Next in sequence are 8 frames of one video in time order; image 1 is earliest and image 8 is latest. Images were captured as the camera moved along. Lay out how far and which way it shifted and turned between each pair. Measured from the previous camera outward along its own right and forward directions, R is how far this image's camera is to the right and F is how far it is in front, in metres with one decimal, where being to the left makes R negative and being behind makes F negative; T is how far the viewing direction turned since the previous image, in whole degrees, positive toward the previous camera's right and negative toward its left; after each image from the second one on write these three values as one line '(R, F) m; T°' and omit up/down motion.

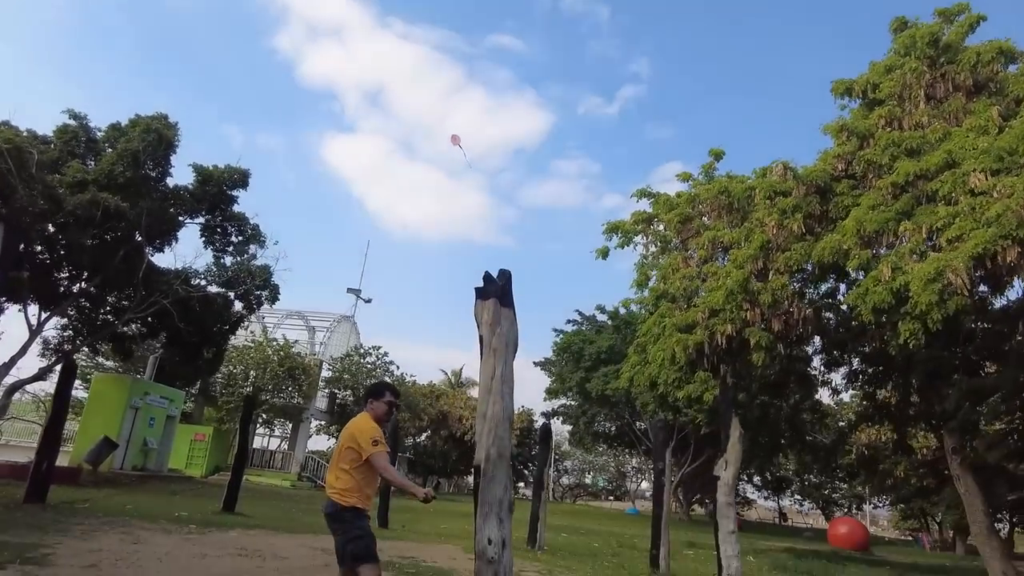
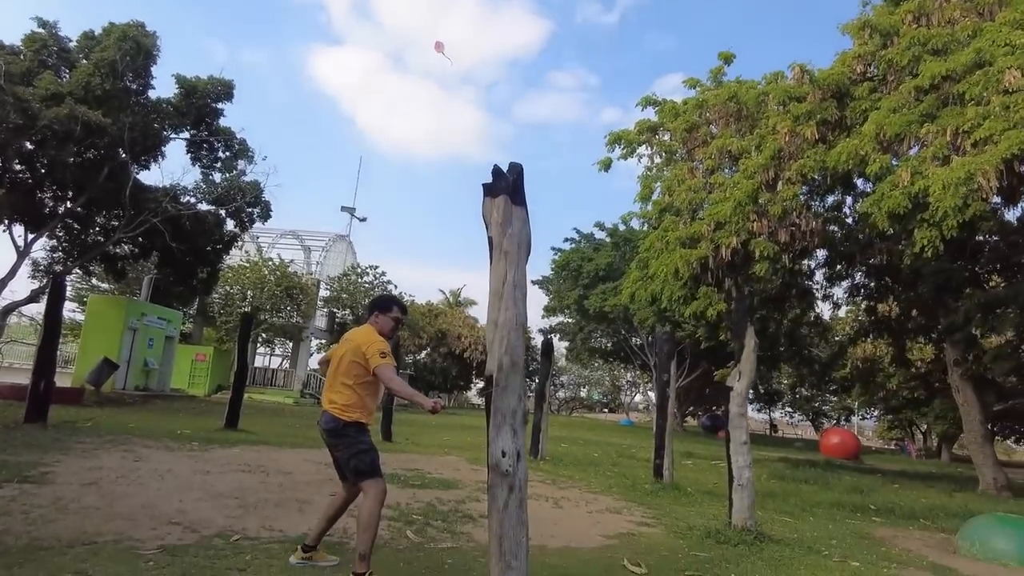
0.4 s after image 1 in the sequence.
(-0.1, +0.4) m; 0°
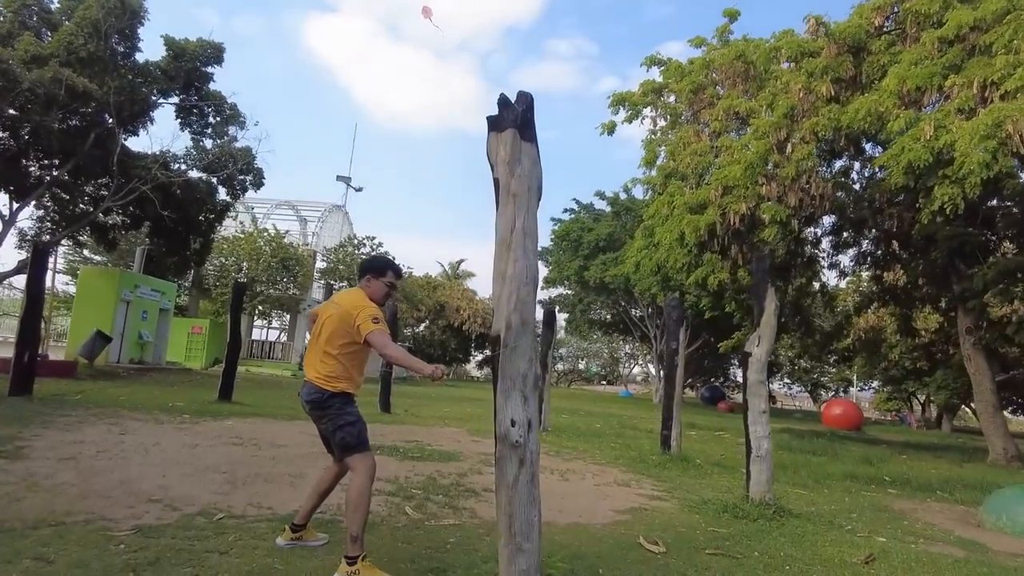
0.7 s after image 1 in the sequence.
(-0.1, +0.4) m; 0°
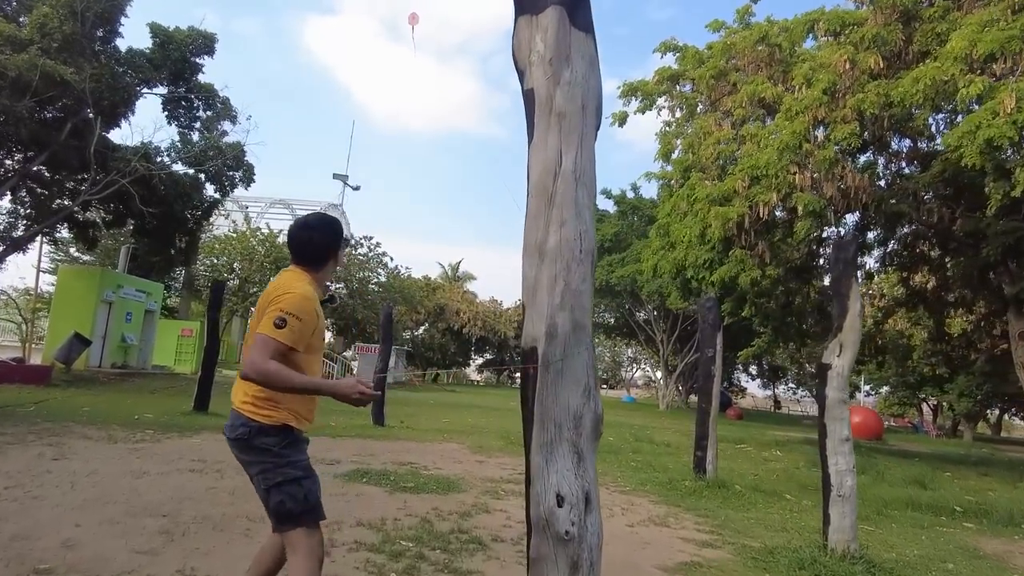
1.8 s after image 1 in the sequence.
(-0.1, +1.3) m; 0°
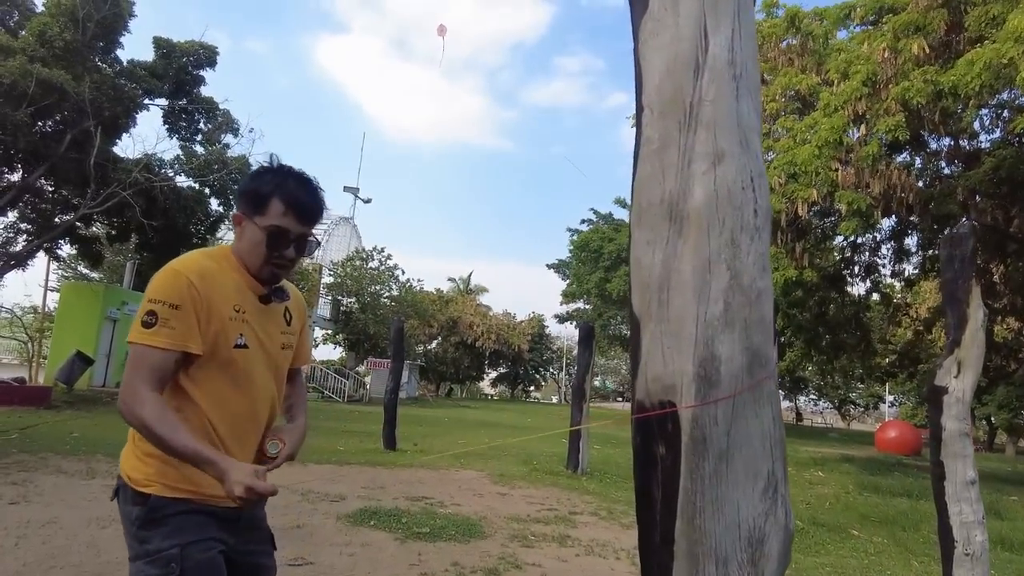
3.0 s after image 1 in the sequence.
(-0.1, +1.0) m; -1°
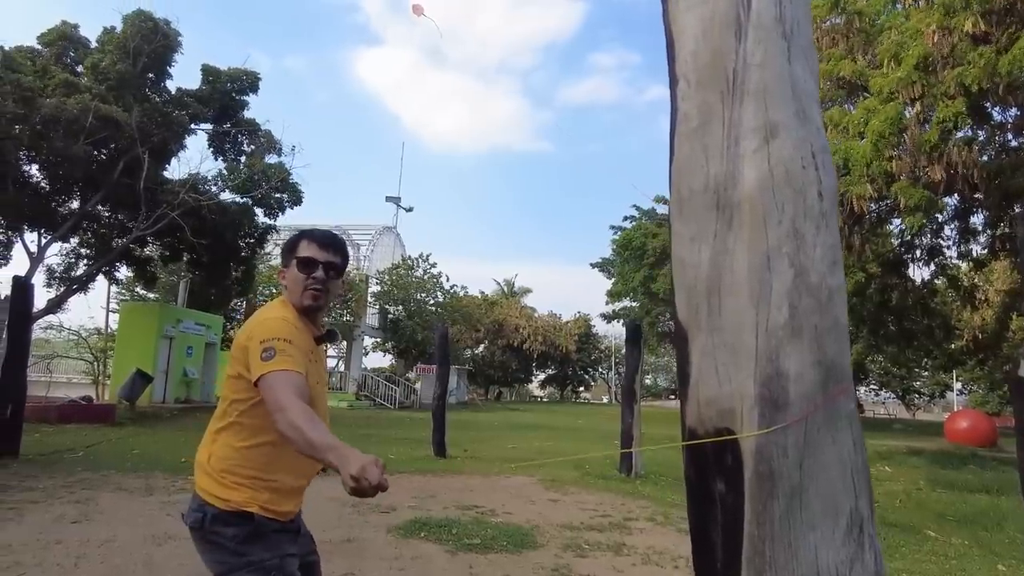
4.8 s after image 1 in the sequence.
(0.0, +0.1) m; -4°
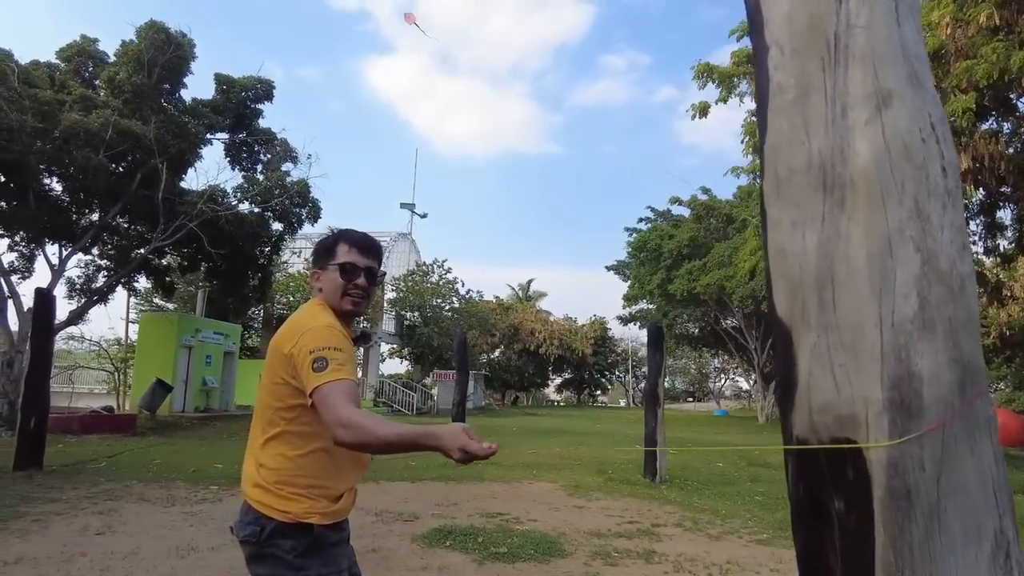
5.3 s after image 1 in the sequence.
(-0.1, +0.1) m; -1°
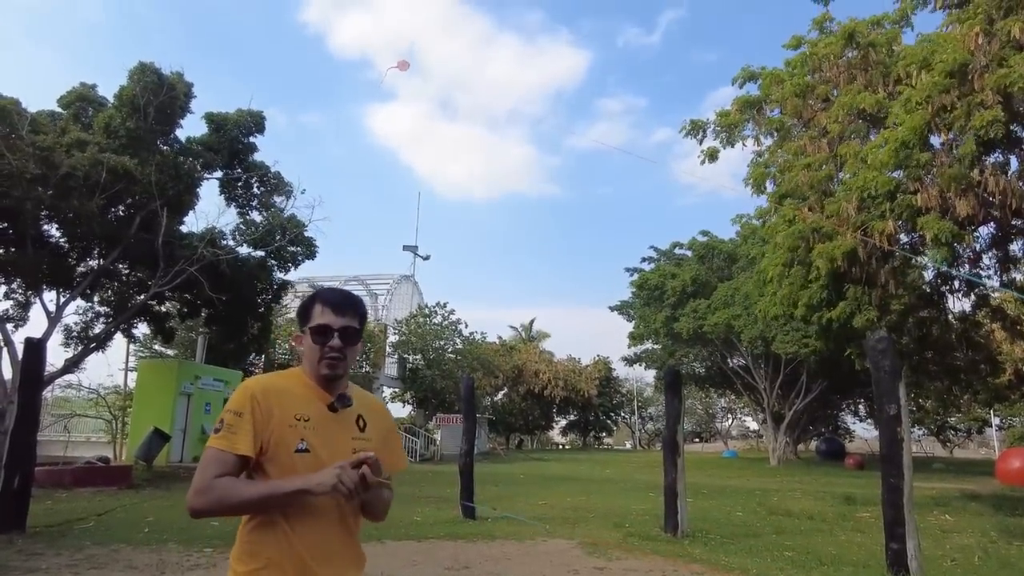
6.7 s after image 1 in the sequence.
(-0.1, +0.4) m; 0°
